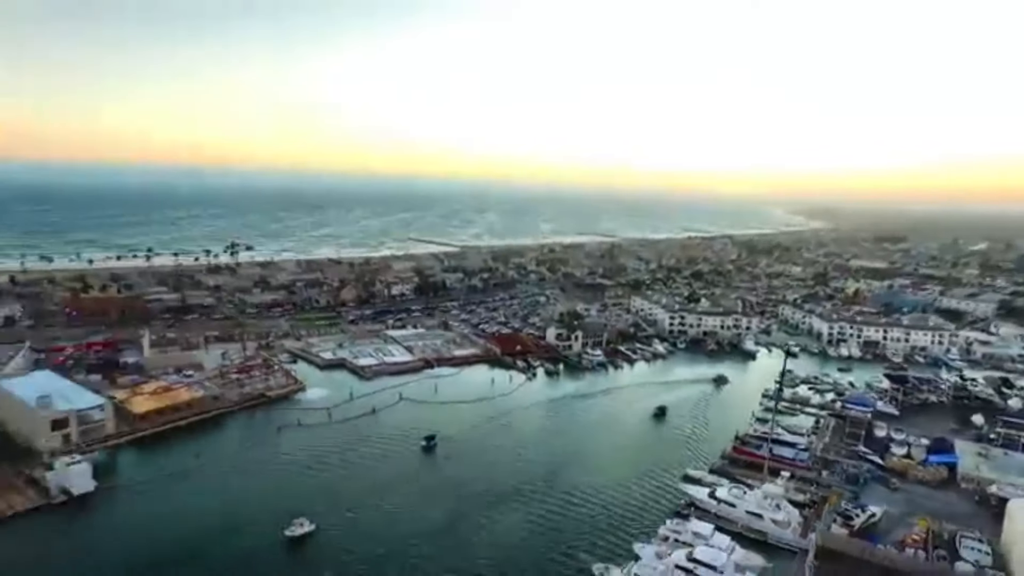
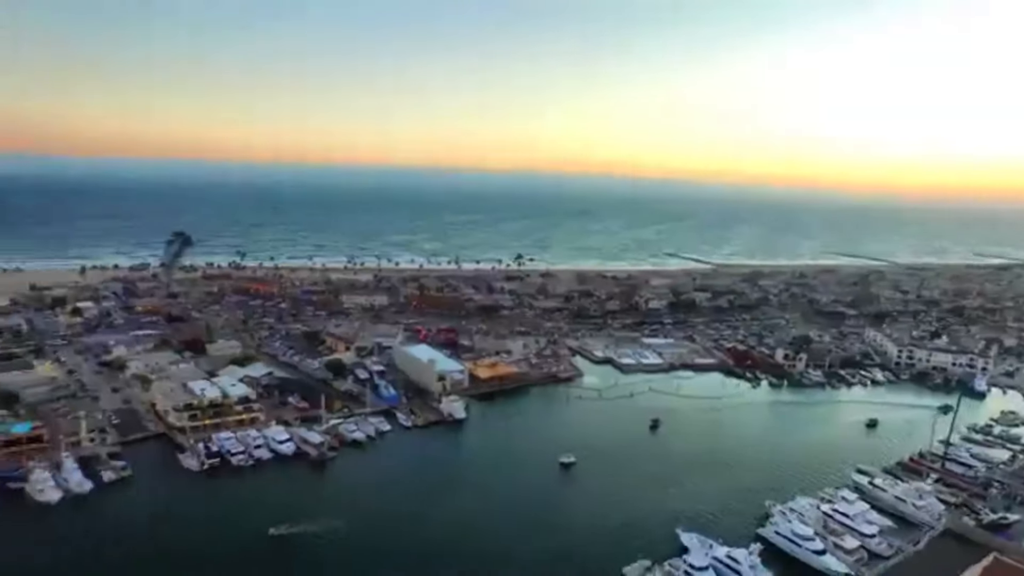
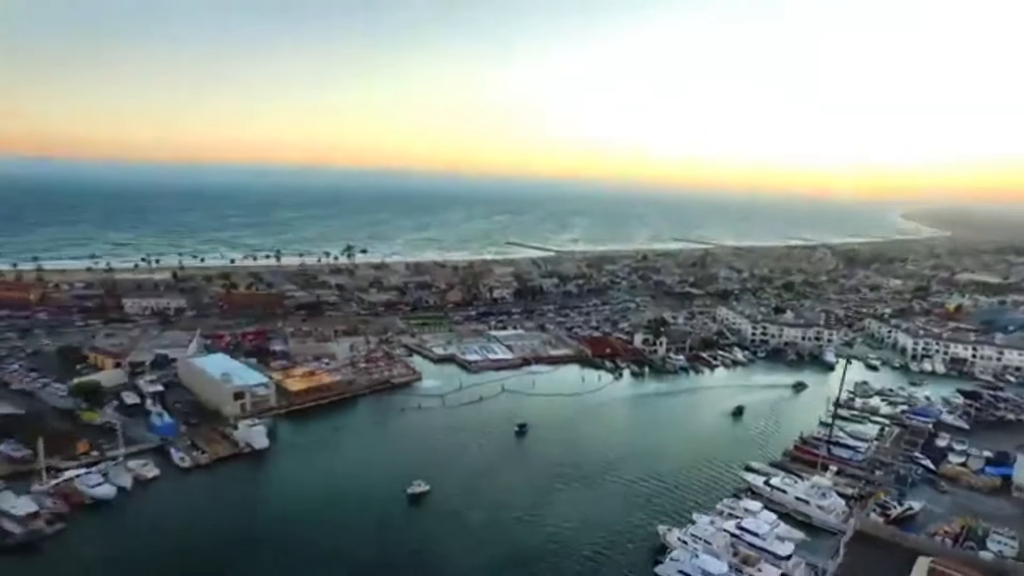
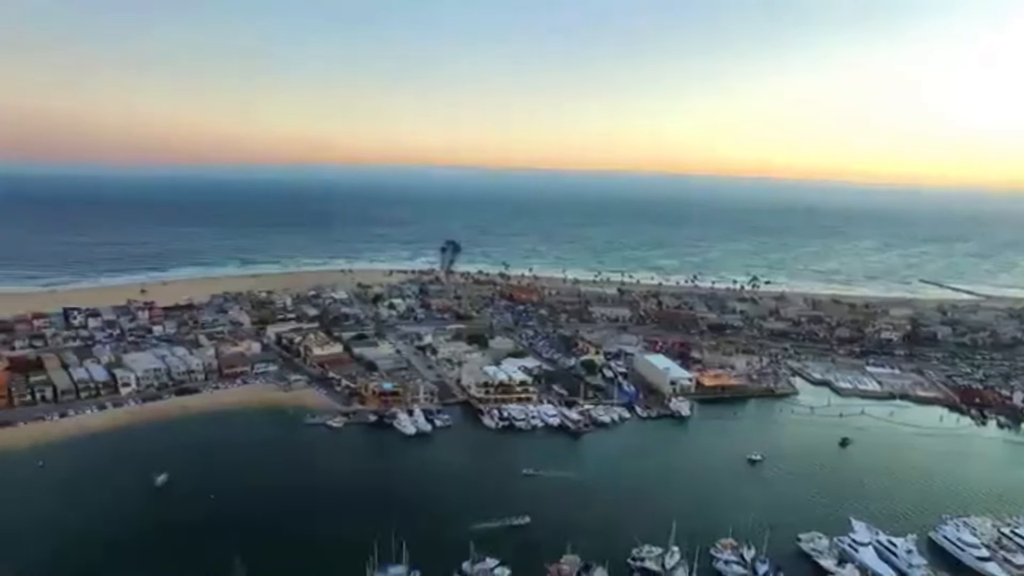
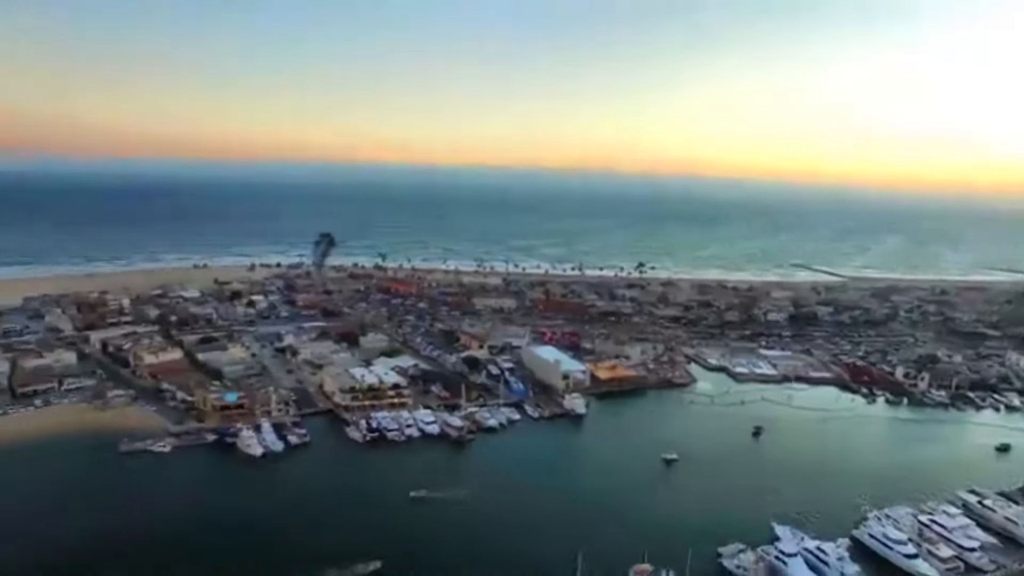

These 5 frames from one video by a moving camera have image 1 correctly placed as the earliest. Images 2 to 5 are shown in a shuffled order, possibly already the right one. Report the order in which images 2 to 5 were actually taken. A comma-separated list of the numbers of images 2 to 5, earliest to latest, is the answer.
3, 2, 5, 4
